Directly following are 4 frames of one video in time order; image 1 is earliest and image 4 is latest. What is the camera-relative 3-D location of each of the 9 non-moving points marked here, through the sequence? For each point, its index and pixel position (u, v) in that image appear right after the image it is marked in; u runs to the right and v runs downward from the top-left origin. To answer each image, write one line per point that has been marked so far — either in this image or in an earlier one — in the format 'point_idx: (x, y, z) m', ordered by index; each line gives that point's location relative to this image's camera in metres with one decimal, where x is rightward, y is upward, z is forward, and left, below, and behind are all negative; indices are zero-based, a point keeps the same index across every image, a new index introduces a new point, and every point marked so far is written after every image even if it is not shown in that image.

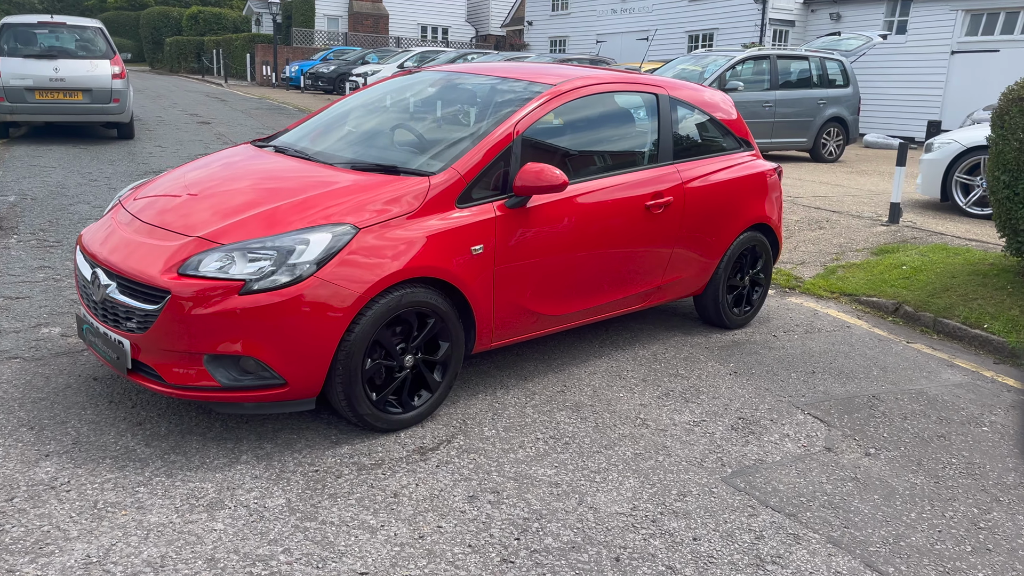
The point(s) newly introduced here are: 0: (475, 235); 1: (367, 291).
0: (-0.2, +0.2, +3.6) m
1: (-0.6, 0.0, +3.3) m
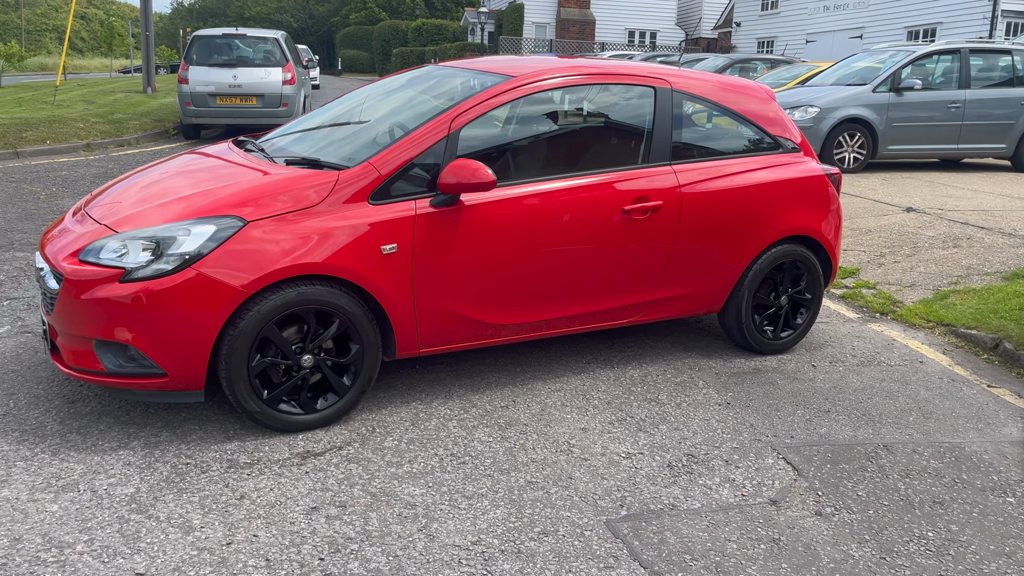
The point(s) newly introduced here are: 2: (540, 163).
0: (-0.5, +0.2, +3.4) m
1: (-1.0, 0.0, +3.2) m
2: (+0.1, +0.6, +3.8) m
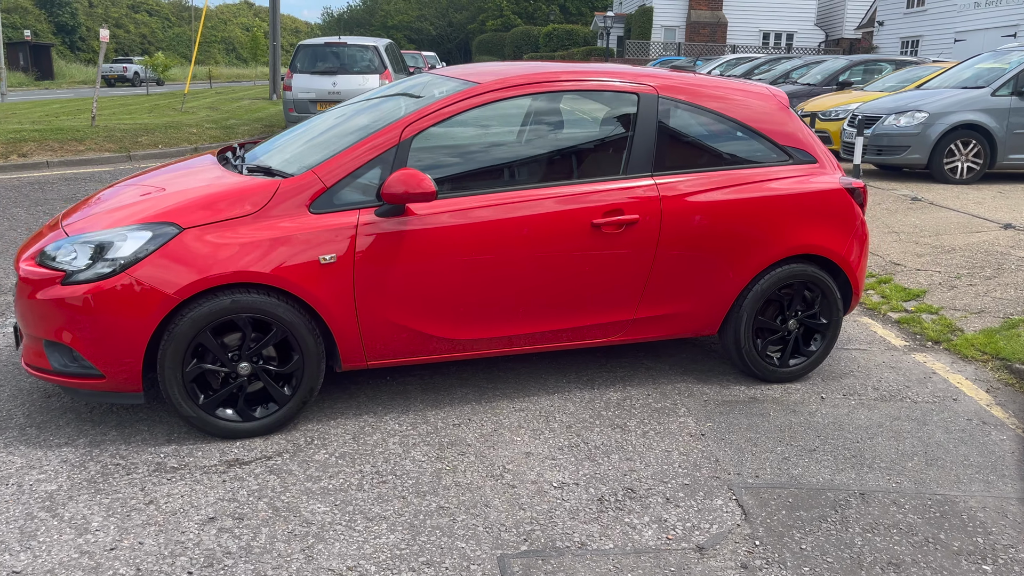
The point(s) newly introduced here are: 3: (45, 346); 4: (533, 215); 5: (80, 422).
0: (-0.7, +0.2, +3.4) m
1: (-1.3, 0.0, +3.2) m
2: (0.0, +0.5, +3.7) m
3: (-1.9, -0.2, +3.4) m
4: (+0.1, +0.3, +3.7) m
5: (-1.8, -0.6, +3.6) m
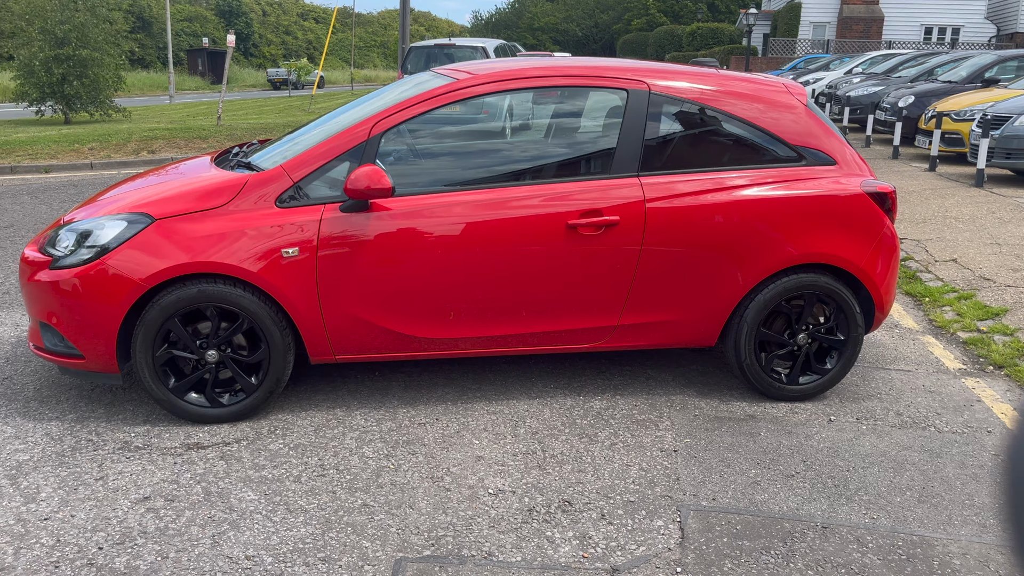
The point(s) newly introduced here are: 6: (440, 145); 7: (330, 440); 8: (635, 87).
0: (-0.9, +0.2, +3.4) m
1: (-1.5, 0.0, +3.4) m
2: (-0.1, +0.5, +3.6) m
3: (-2.0, -0.2, +3.6) m
4: (0.0, +0.3, +3.6) m
5: (-2.0, -0.5, +3.8) m
6: (-0.3, +0.6, +3.6) m
7: (-0.7, -0.6, +3.5) m
8: (+0.6, +0.9, +3.8) m
